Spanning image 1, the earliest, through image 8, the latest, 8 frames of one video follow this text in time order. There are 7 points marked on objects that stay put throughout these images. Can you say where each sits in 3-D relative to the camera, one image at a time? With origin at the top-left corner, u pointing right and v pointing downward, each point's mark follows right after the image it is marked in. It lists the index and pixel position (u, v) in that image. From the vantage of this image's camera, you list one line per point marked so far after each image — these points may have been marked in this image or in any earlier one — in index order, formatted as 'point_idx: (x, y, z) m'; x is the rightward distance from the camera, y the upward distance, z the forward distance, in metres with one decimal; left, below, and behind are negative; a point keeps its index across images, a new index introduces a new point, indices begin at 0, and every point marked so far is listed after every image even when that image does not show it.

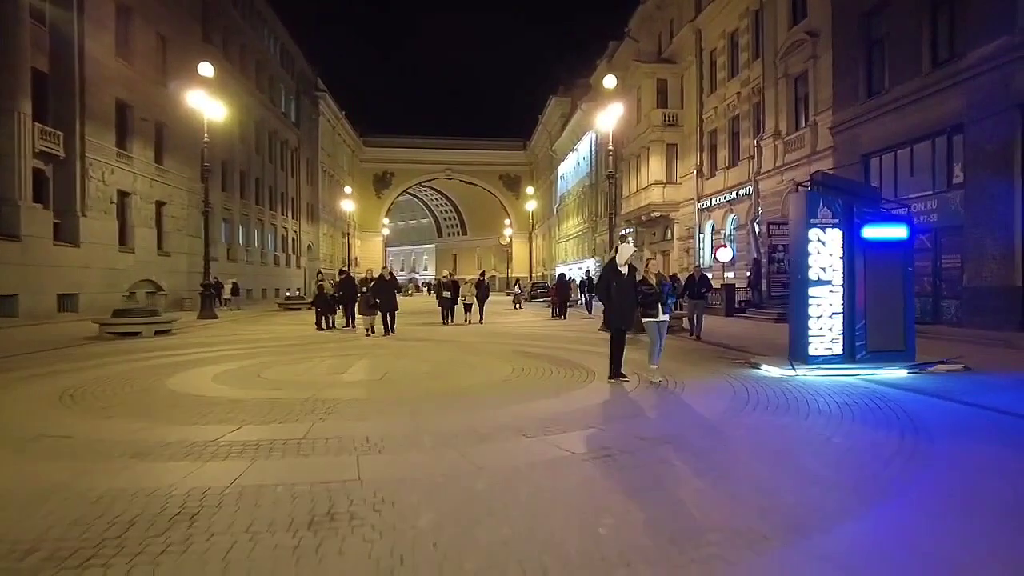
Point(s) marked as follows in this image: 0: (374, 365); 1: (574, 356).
0: (-2.1, -1.2, +11.3) m
1: (+1.3, -1.4, +15.1) m
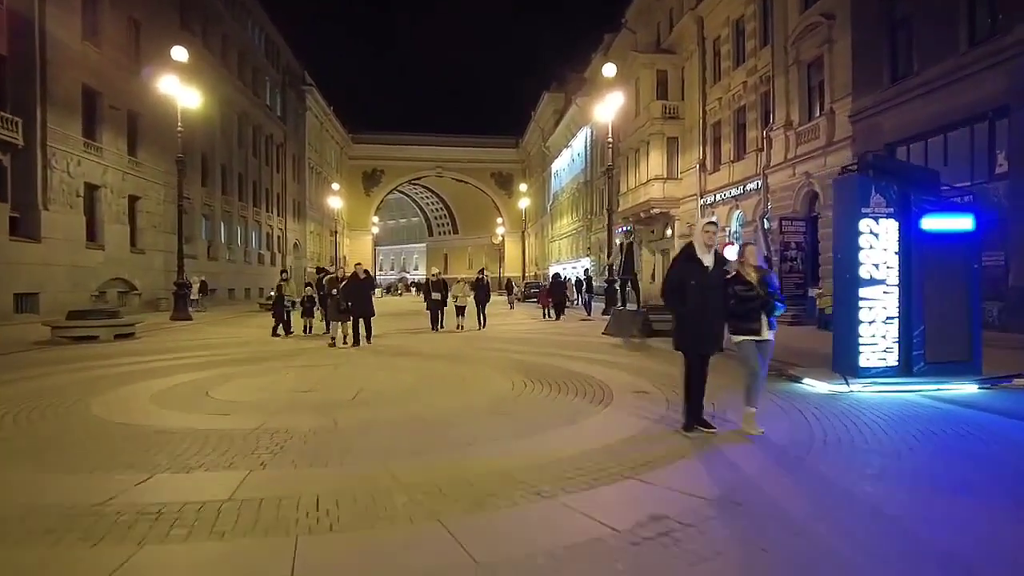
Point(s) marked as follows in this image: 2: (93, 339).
0: (-2.1, -1.2, +9.5) m
1: (+1.3, -1.4, +13.3) m
2: (-10.8, -1.3, +18.9) m
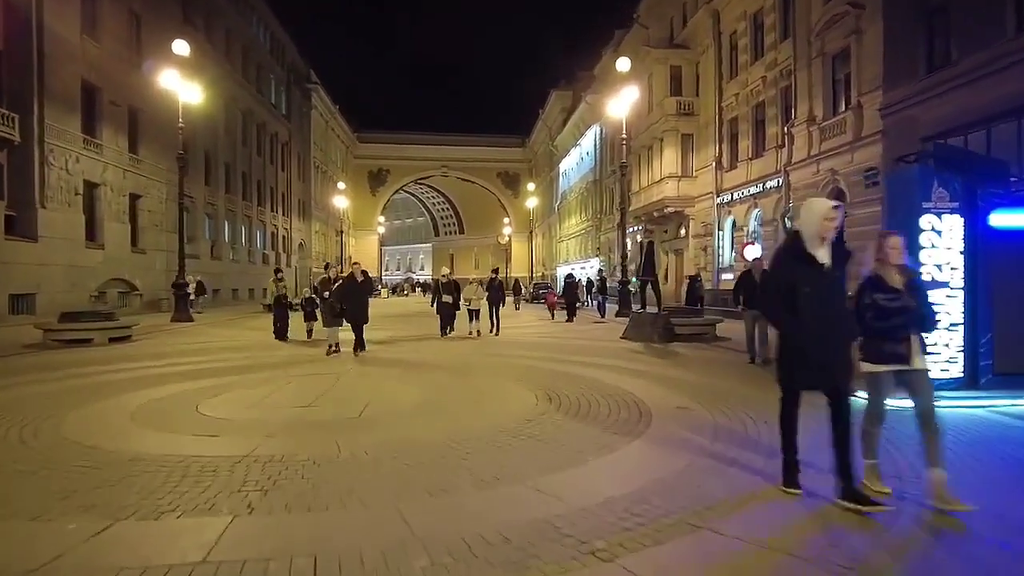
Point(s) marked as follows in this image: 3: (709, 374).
0: (-1.8, -1.3, +8.6) m
1: (+1.6, -1.4, +12.4) m
2: (-10.4, -1.3, +18.1) m
3: (+3.5, -1.6, +13.1) m
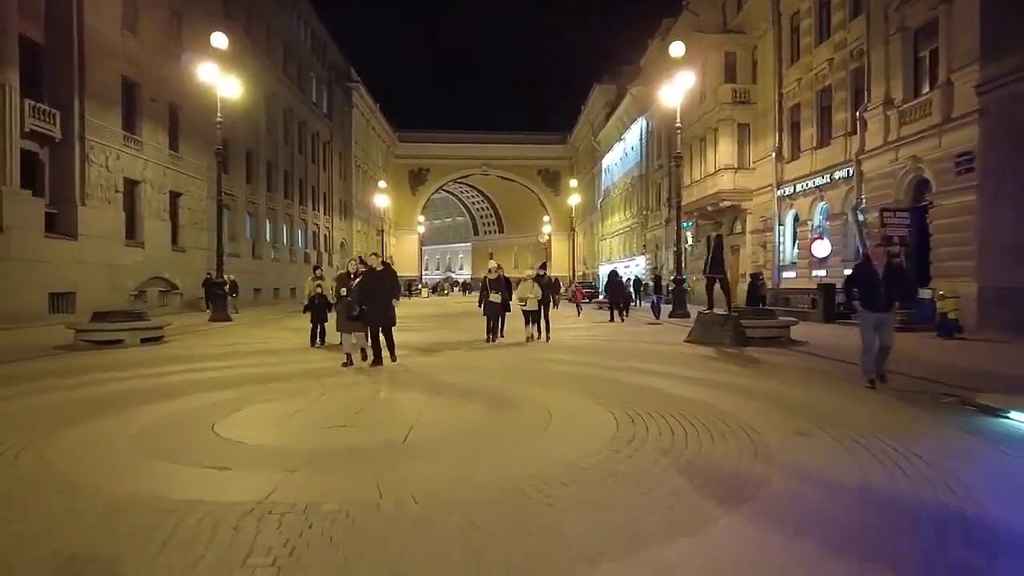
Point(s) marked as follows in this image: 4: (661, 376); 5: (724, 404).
0: (-1.1, -1.2, +7.3) m
1: (+2.5, -1.4, +10.9) m
2: (-9.2, -1.3, +17.2) m
3: (+4.5, -1.5, +11.5) m
4: (+2.4, -1.4, +11.8) m
5: (+2.5, -1.4, +8.8) m
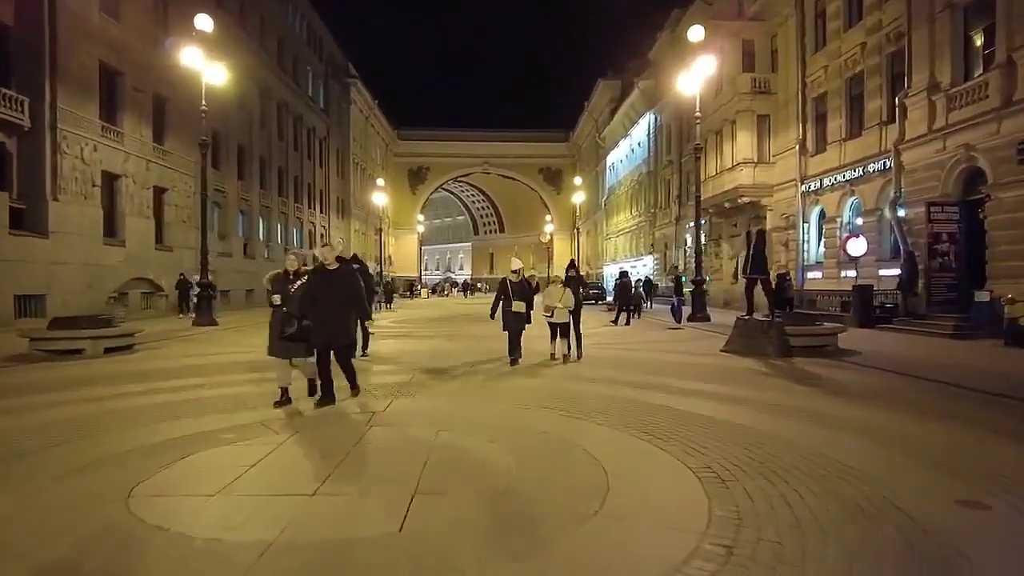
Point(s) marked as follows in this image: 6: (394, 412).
0: (-0.8, -1.3, +5.3) m
1: (+2.8, -1.5, +8.9) m
2: (-8.9, -1.4, +15.2) m
3: (+4.7, -1.6, +9.6) m
4: (+2.7, -1.4, +9.9) m
5: (+2.8, -1.4, +6.8) m
6: (-1.3, -1.3, +7.7) m
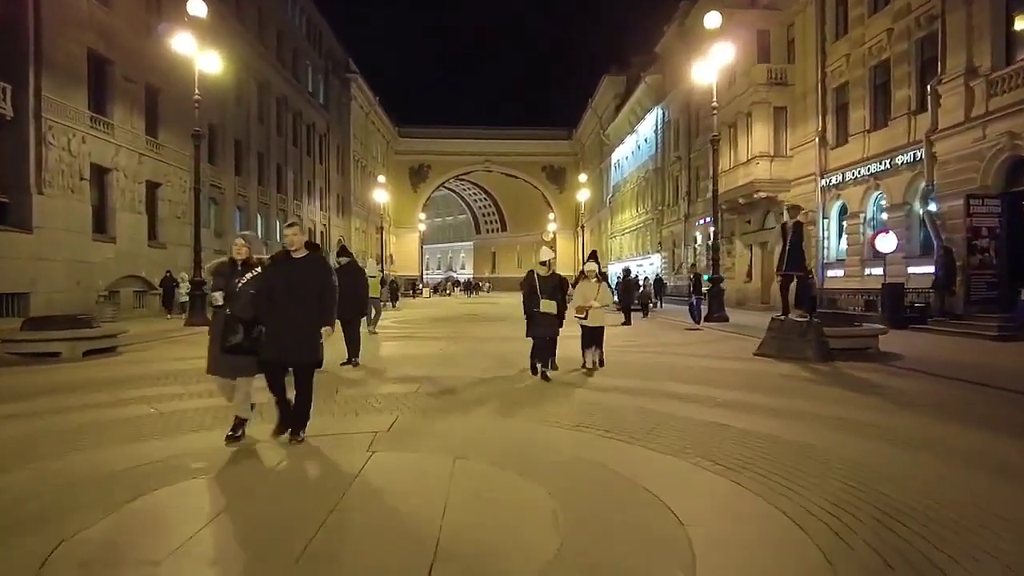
0: (-0.5, -1.2, +4.1) m
1: (+3.0, -1.4, +7.7) m
2: (-8.6, -1.3, +14.0) m
3: (+5.0, -1.5, +8.3) m
4: (+2.9, -1.4, +8.7) m
5: (+3.0, -1.4, +5.6) m
6: (-1.0, -1.2, +6.5) m
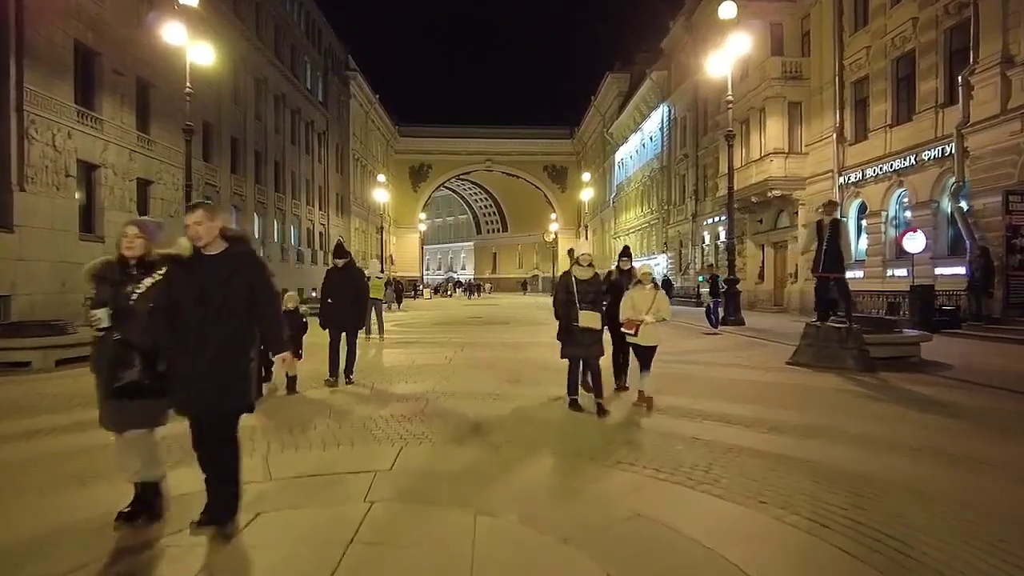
0: (-0.3, -1.3, +3.0) m
1: (+3.2, -1.5, +6.6) m
2: (-8.4, -1.4, +12.9) m
3: (+5.2, -1.6, +7.2) m
4: (+3.1, -1.5, +7.5) m
5: (+3.3, -1.4, +4.5) m
6: (-0.8, -1.3, +5.4) m
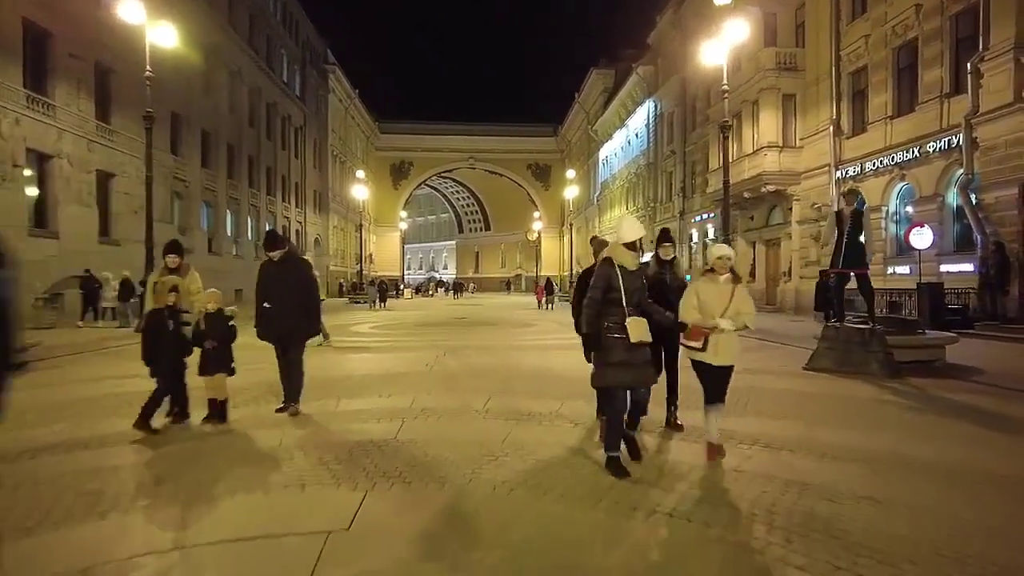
0: (-0.3, -1.2, +1.7) m
1: (+3.2, -1.4, +5.4) m
2: (-8.6, -1.3, +11.4) m
3: (+5.1, -1.5, +6.1) m
4: (+3.1, -1.4, +6.3) m
5: (+3.3, -1.4, +3.3) m
6: (-0.8, -1.3, +4.1) m
